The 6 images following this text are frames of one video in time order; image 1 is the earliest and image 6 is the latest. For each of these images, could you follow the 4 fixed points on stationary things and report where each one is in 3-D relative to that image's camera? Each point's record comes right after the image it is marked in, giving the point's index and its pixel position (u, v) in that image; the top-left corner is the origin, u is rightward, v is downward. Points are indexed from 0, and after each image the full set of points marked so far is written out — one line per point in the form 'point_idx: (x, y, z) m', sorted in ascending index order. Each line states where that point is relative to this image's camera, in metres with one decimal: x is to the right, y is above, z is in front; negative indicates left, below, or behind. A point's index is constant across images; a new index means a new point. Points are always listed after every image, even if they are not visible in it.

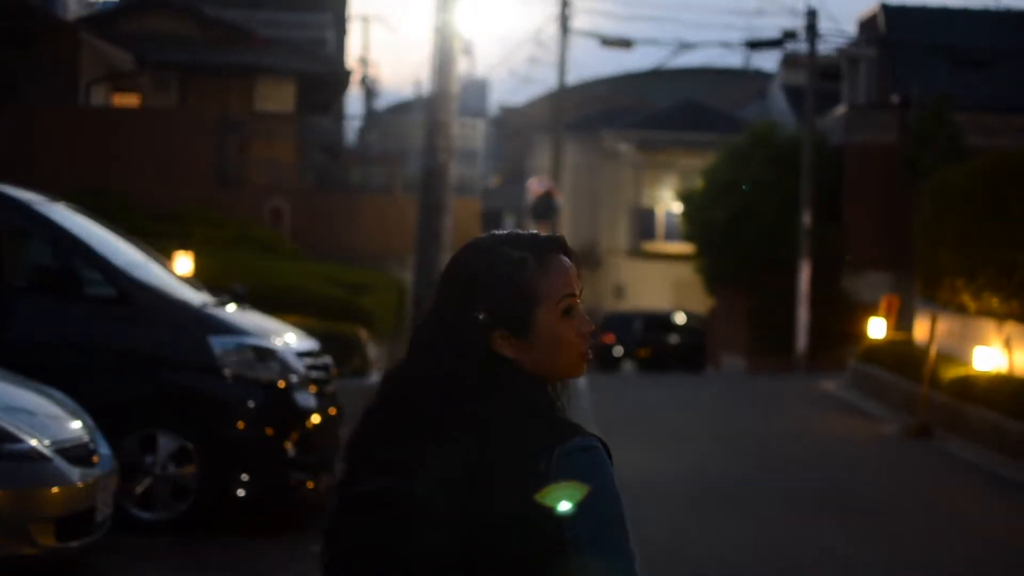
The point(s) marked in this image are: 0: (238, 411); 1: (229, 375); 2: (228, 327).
0: (-1.1, -0.5, +8.8) m
1: (-1.2, -0.4, +8.9) m
2: (-1.2, -0.2, +9.0) m
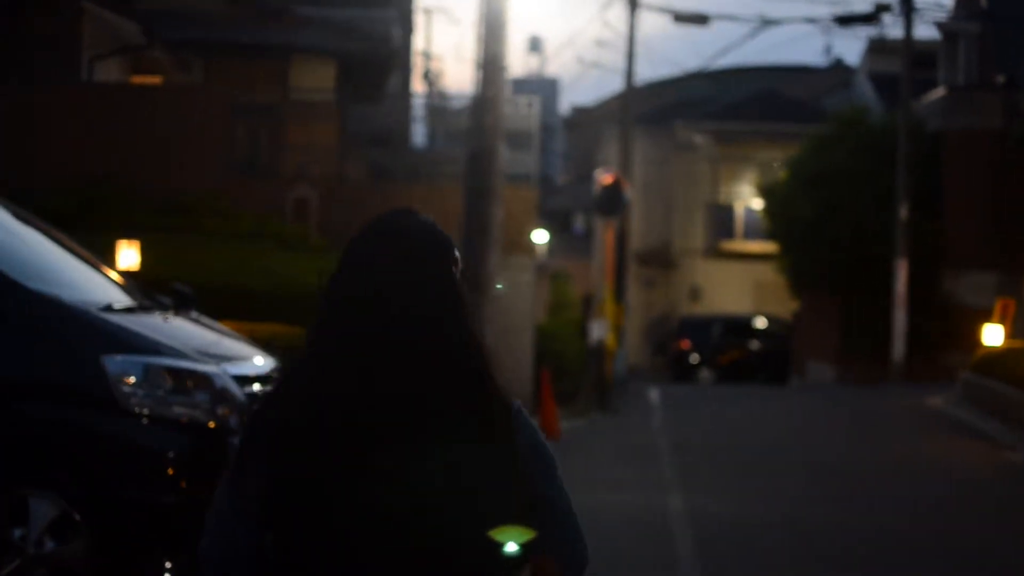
0: (-1.0, -0.5, +6.1) m
1: (-1.1, -0.4, +6.2) m
2: (-1.1, -0.2, +6.3) m
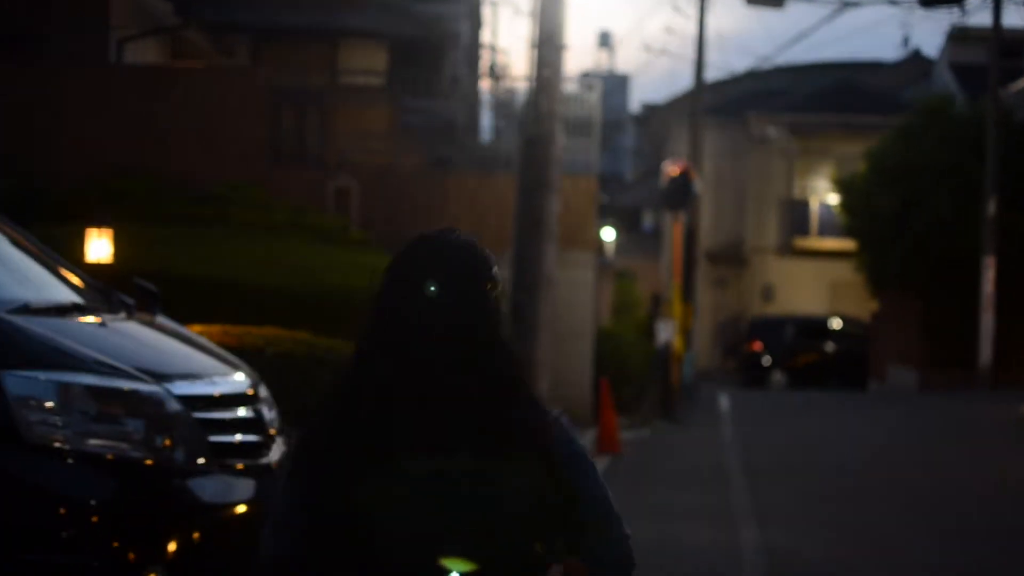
0: (-1.0, -0.5, +4.7) m
1: (-1.0, -0.4, +4.8) m
2: (-1.1, -0.2, +4.9) m
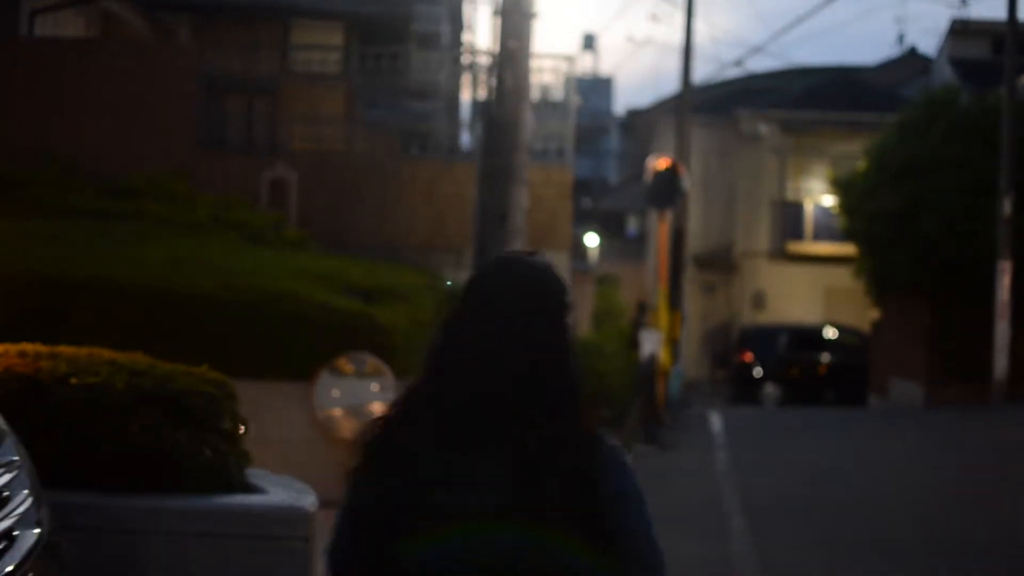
0: (-1.2, -0.5, +2.6) m
1: (-1.2, -0.4, +2.6) m
2: (-1.3, -0.2, +2.8) m
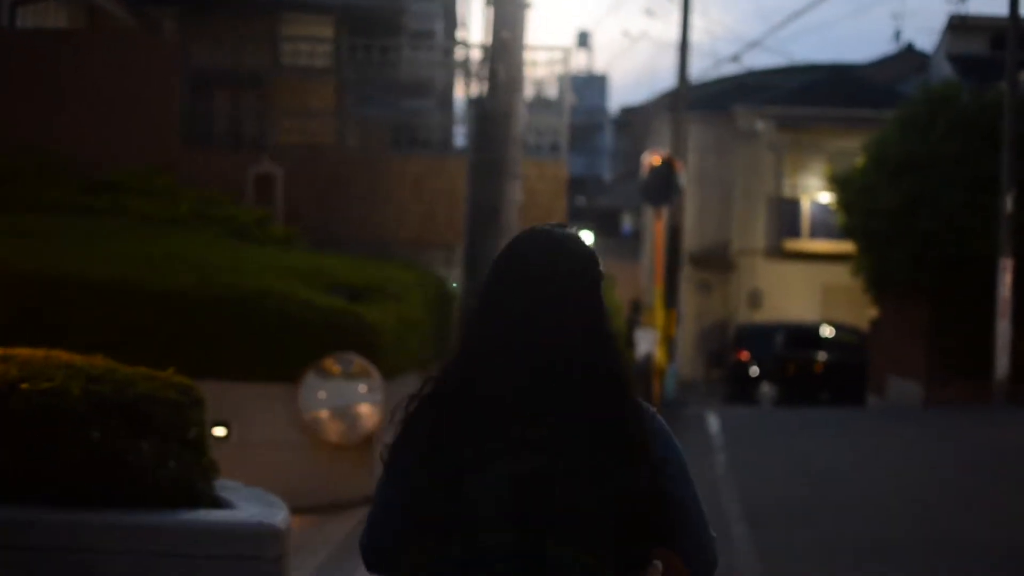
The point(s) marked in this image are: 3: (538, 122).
0: (-1.2, -0.5, +2.2) m
1: (-1.2, -0.4, +2.2) m
2: (-1.3, -0.2, +2.4) m
3: (+0.2, +1.5, +19.0) m
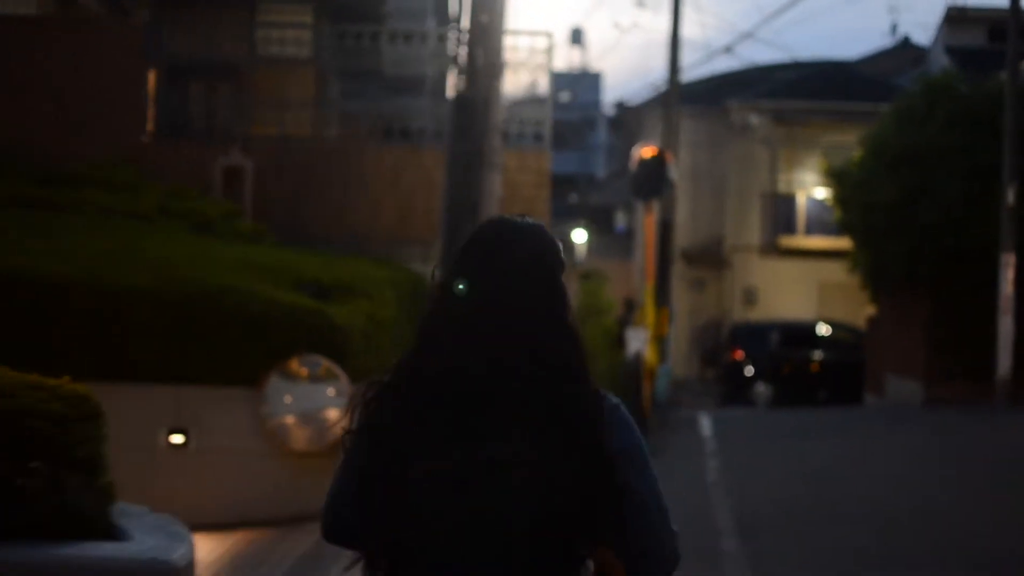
0: (-1.3, -0.5, +1.5) m
1: (-1.3, -0.4, +1.6) m
2: (-1.4, -0.1, +1.7) m
3: (+0.1, +1.5, +18.3) m
